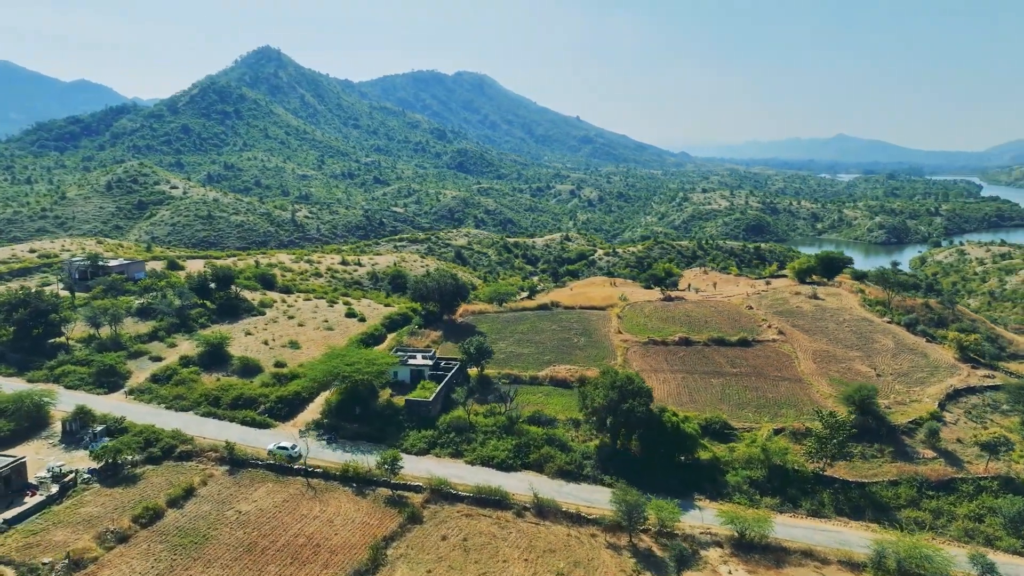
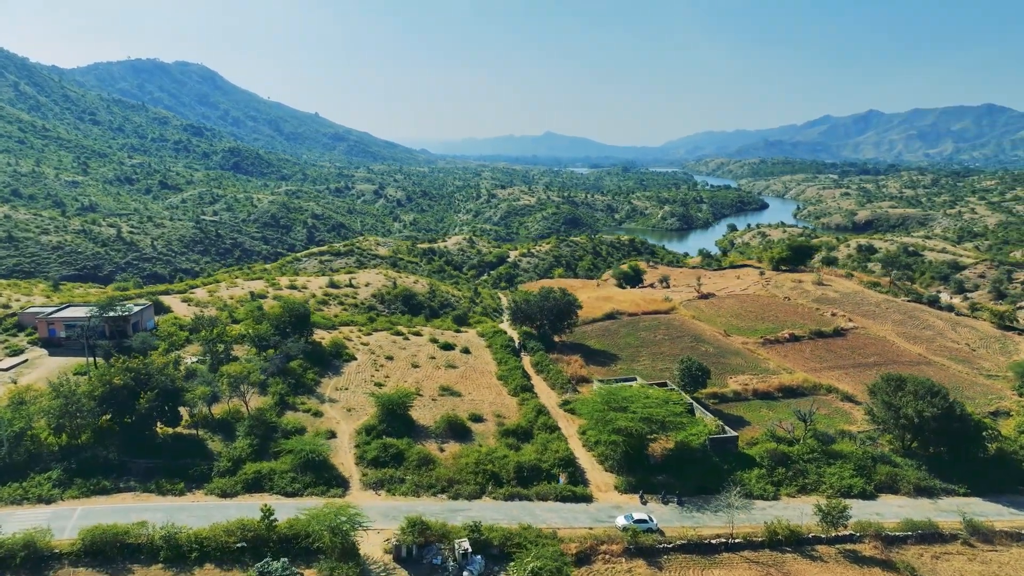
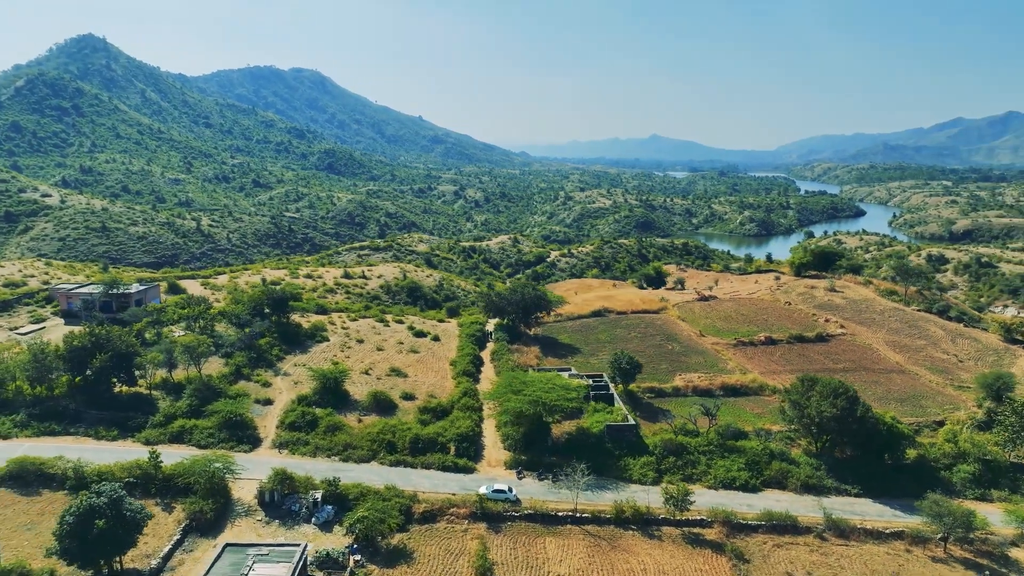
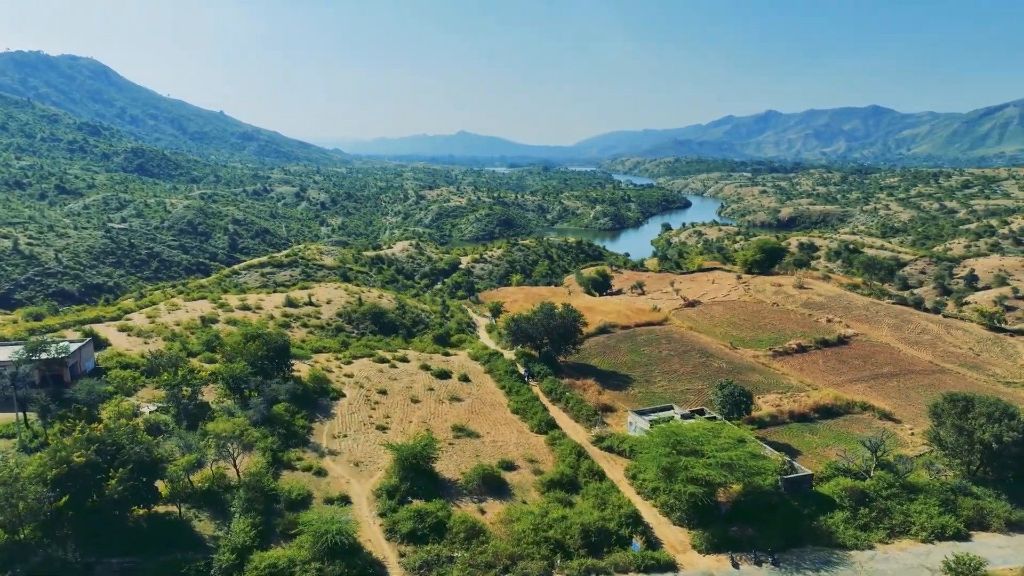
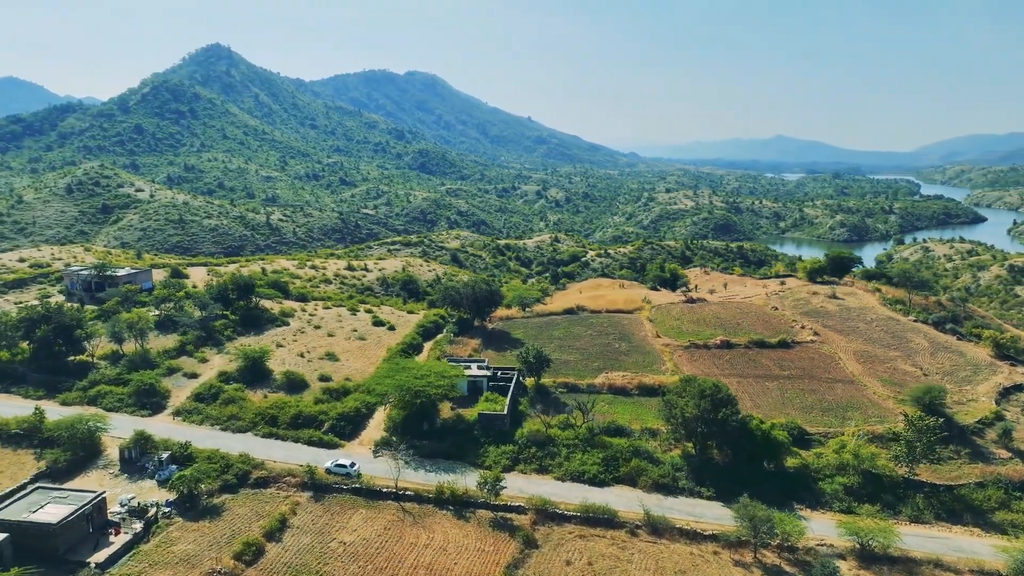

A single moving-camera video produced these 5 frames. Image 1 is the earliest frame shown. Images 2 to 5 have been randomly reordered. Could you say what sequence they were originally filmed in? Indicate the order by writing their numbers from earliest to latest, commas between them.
5, 3, 2, 4
